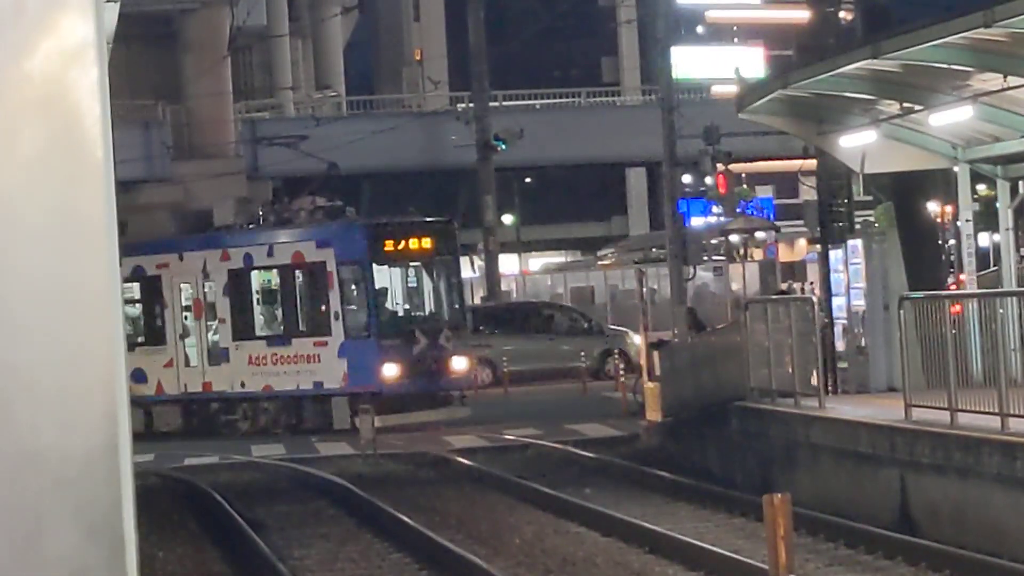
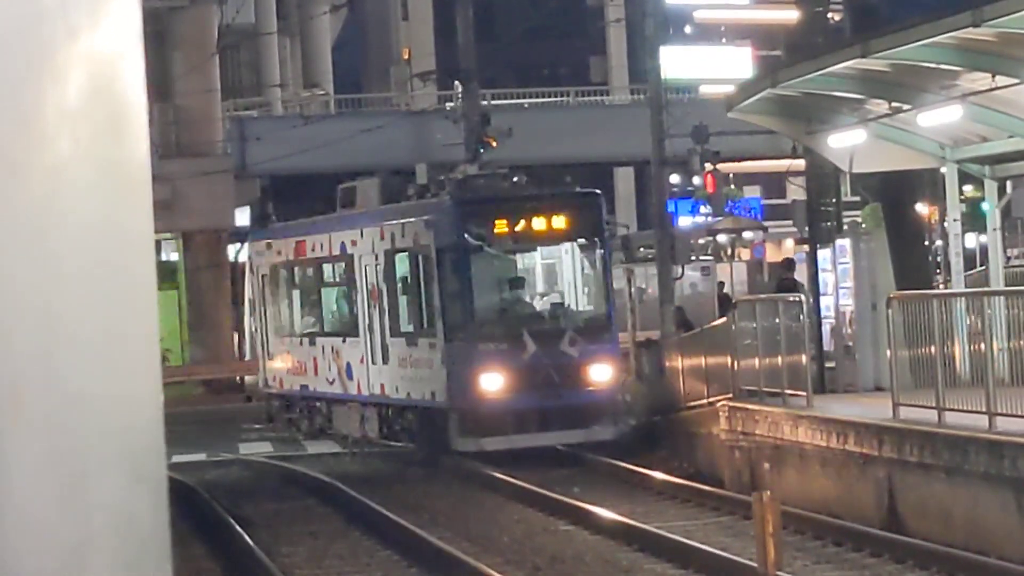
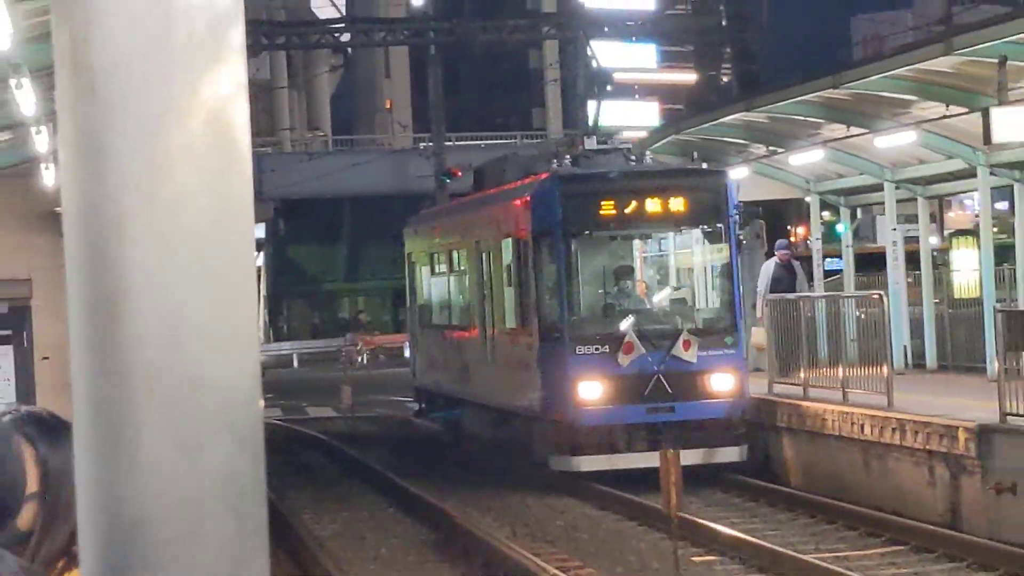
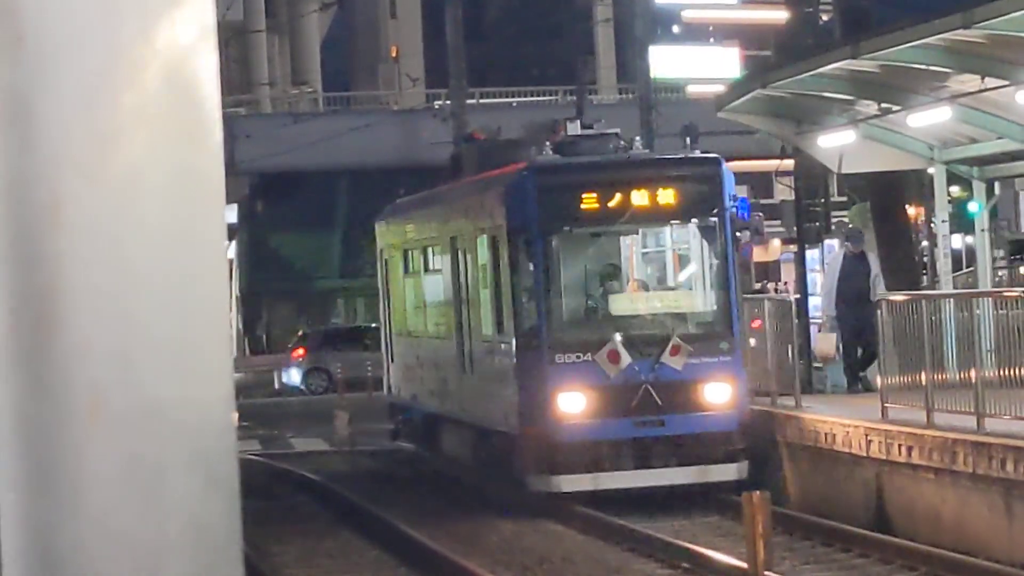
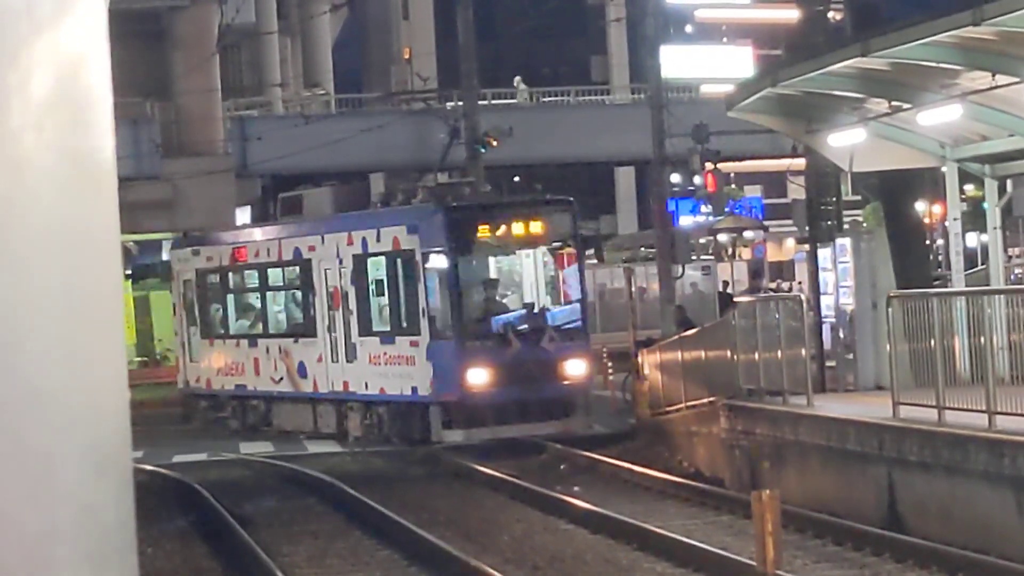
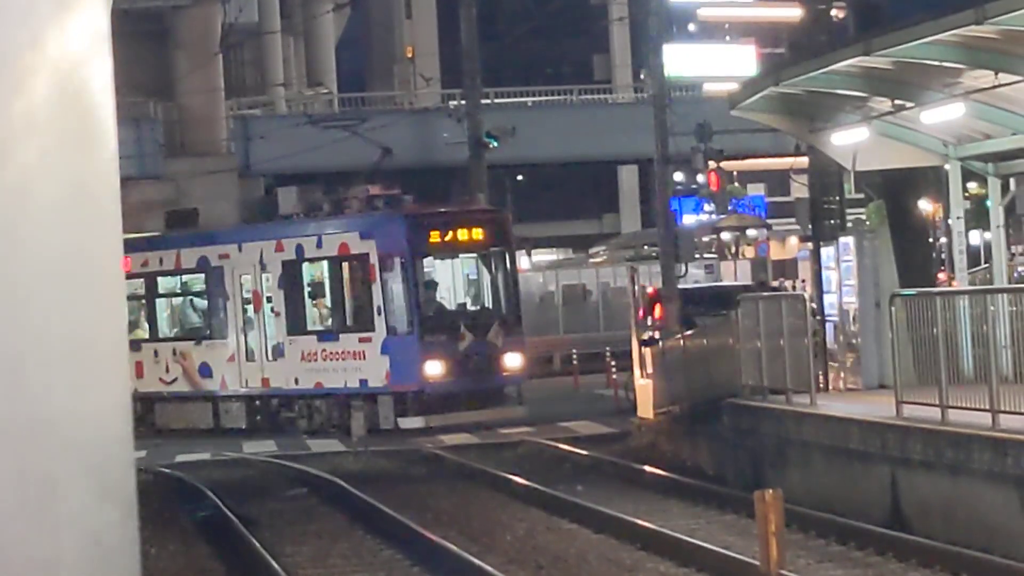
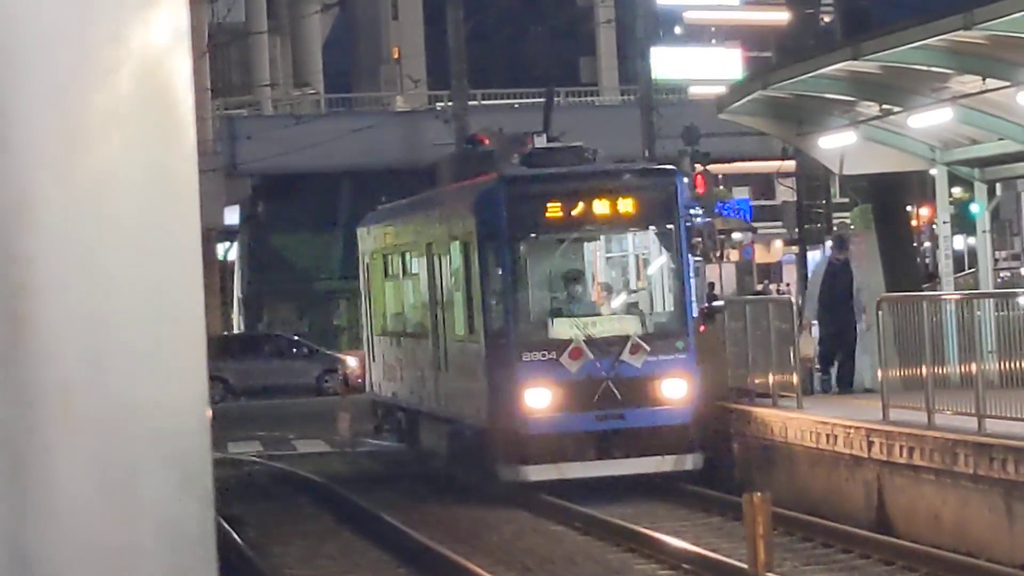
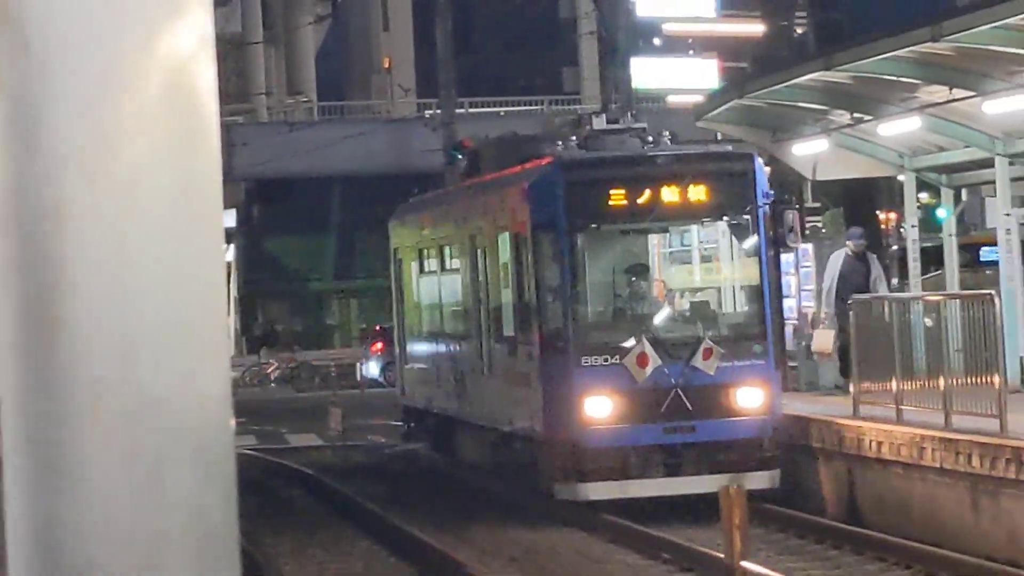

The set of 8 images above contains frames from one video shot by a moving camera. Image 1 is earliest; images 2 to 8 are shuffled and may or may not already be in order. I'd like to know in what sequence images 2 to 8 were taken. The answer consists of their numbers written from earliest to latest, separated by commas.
6, 5, 2, 7, 4, 8, 3
